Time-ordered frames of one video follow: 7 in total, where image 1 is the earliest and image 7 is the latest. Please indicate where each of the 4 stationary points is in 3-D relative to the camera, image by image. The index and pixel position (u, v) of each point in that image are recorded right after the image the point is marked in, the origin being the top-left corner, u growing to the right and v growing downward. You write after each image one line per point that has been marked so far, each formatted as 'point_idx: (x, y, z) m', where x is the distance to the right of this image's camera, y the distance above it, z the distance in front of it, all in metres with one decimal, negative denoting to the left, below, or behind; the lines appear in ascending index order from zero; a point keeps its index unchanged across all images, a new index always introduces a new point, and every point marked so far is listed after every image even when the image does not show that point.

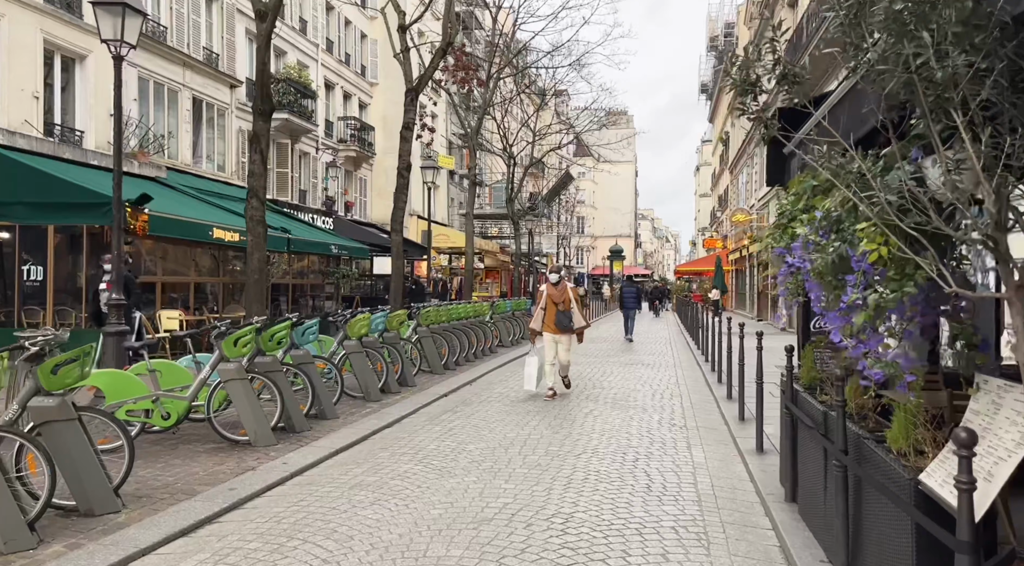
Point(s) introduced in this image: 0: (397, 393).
0: (-1.6, -1.5, +9.9) m
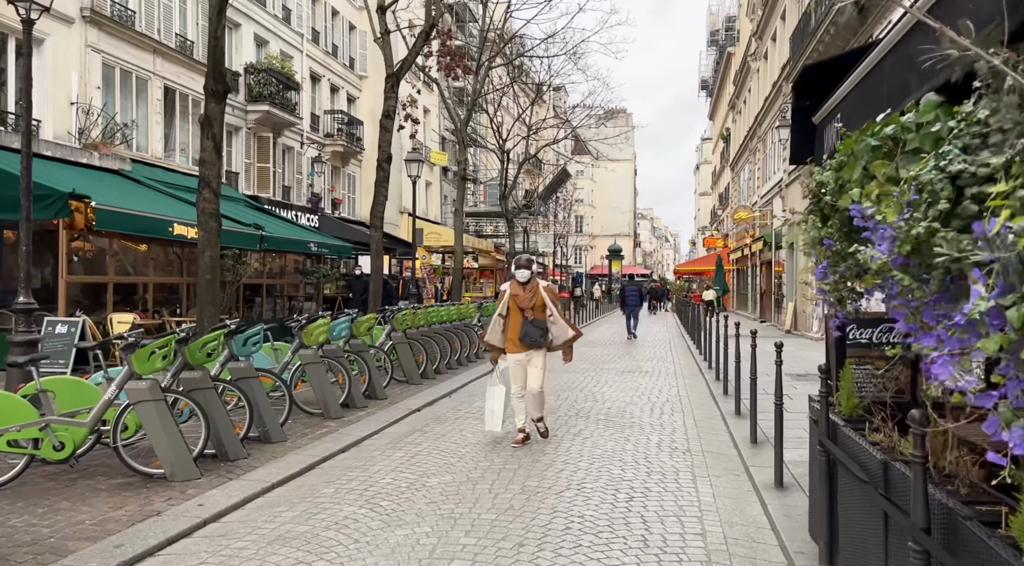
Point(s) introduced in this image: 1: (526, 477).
0: (-1.8, -1.5, +8.8) m
1: (+0.1, -1.5, +5.7) m
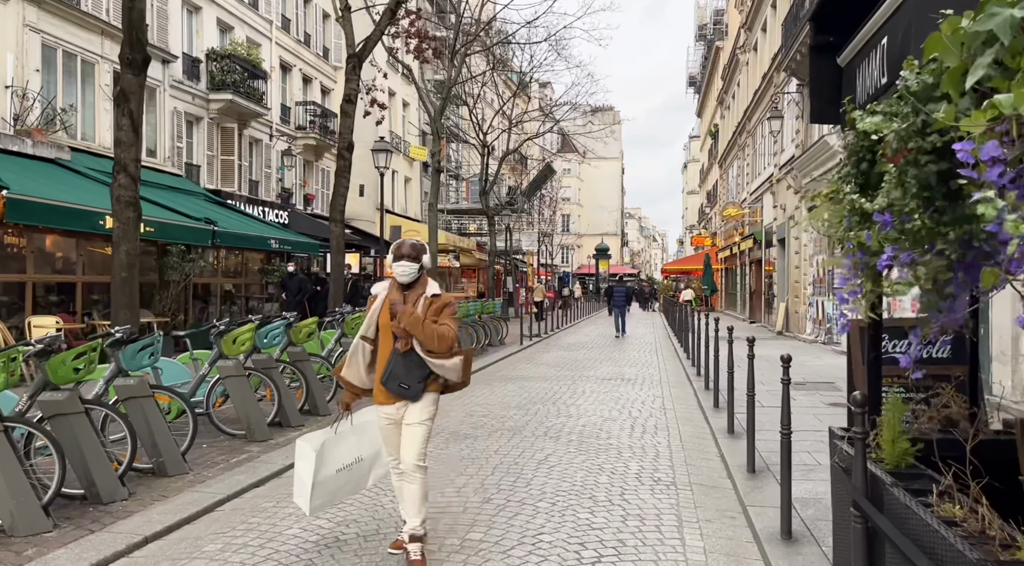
0: (-2.2, -1.5, +7.6) m
1: (-0.3, -1.5, +4.5) m
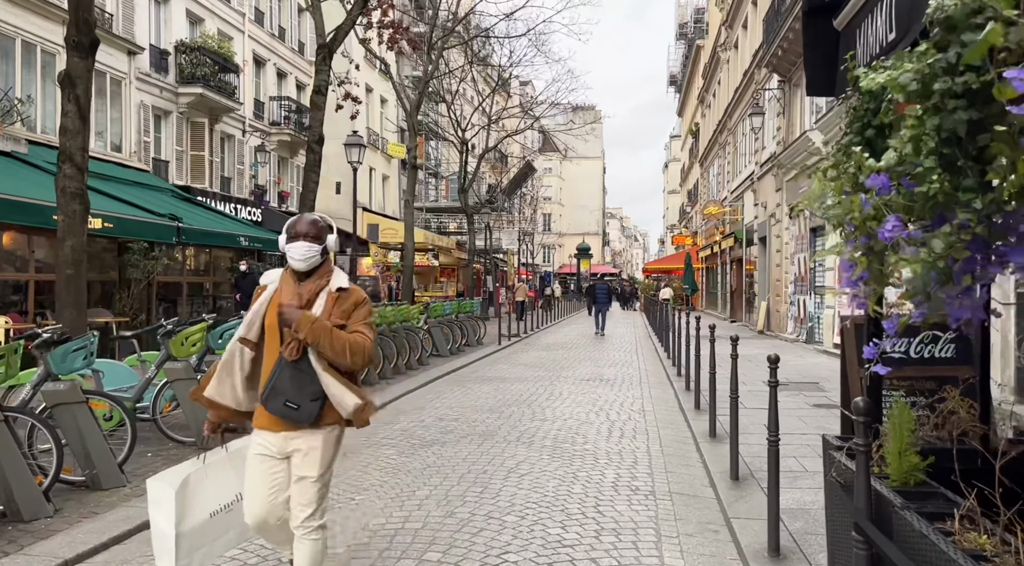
0: (-2.5, -1.5, +7.1) m
1: (-0.5, -1.5, +4.1) m
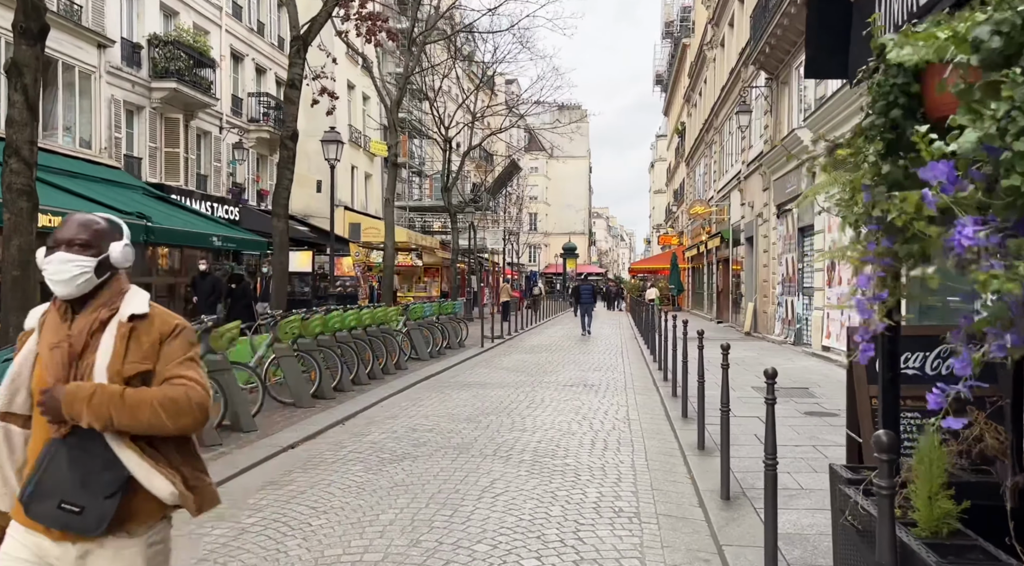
0: (-2.7, -1.5, +6.7) m
1: (-0.6, -1.5, +3.7) m
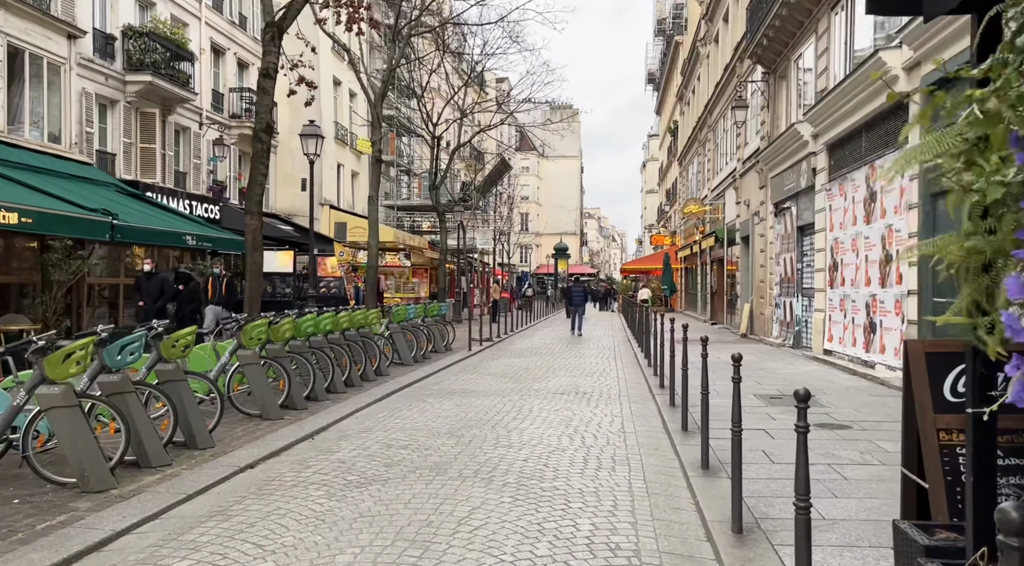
0: (-2.9, -1.5, +6.0) m
1: (-0.7, -1.5, +3.0) m
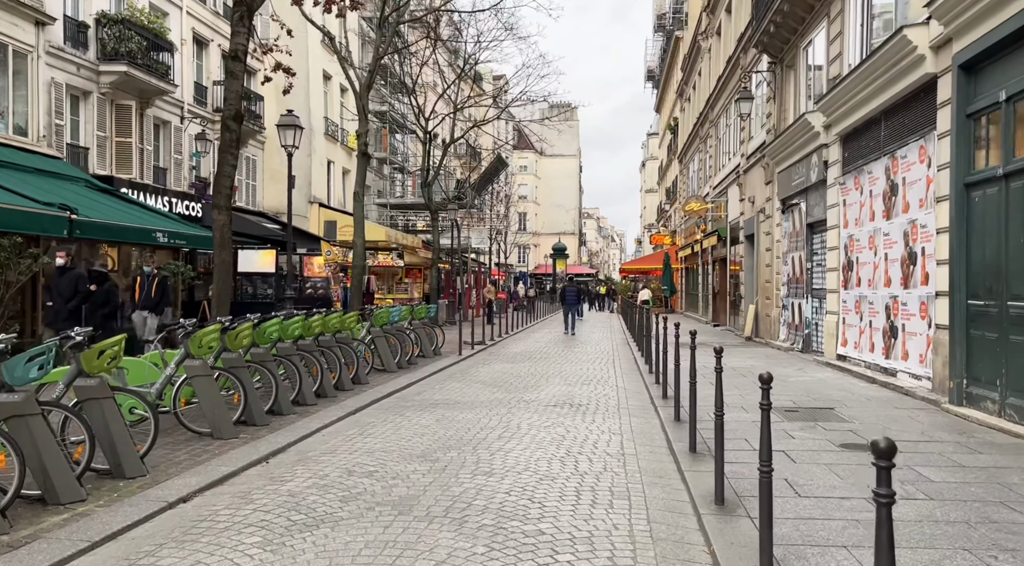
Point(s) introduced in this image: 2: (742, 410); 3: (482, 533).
0: (-3.0, -1.5, +5.0) m
1: (-0.9, -1.5, +2.1) m
2: (+2.7, -1.5, +8.6) m
3: (-0.2, -1.5, +4.5) m
